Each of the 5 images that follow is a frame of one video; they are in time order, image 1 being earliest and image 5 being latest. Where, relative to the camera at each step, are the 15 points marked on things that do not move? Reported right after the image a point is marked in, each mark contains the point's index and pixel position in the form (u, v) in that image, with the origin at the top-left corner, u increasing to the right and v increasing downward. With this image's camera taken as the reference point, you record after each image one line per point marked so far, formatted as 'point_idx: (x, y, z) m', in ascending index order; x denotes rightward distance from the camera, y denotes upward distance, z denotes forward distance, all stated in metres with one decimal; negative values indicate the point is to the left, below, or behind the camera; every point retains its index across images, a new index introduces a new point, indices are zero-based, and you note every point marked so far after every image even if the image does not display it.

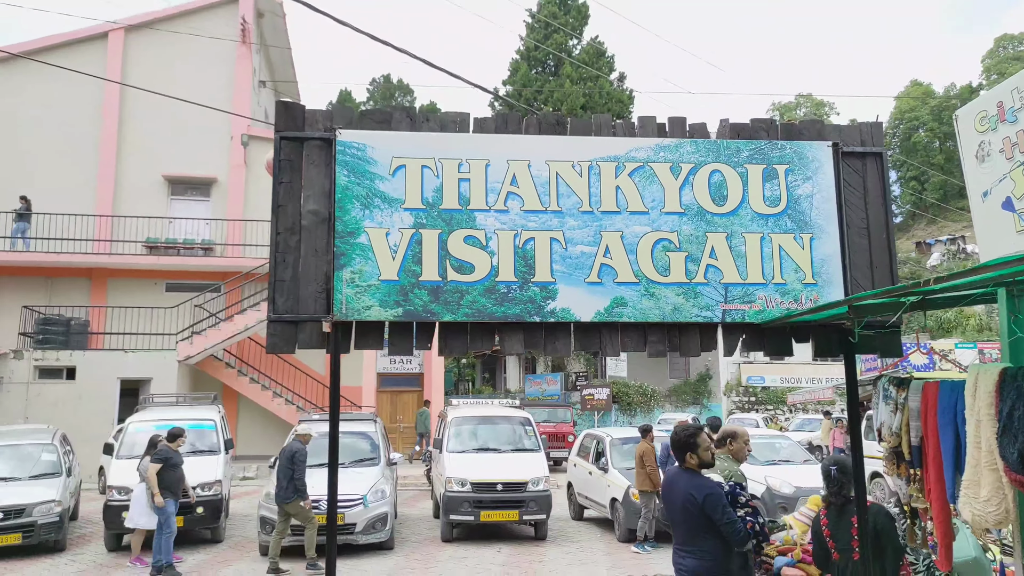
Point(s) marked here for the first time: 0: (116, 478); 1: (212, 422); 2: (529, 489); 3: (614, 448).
0: (-5.4, -2.6, +10.8) m
1: (-4.7, -2.1, +12.4) m
2: (+0.2, -2.8, +11.1) m
3: (+1.5, -2.4, +11.9) m
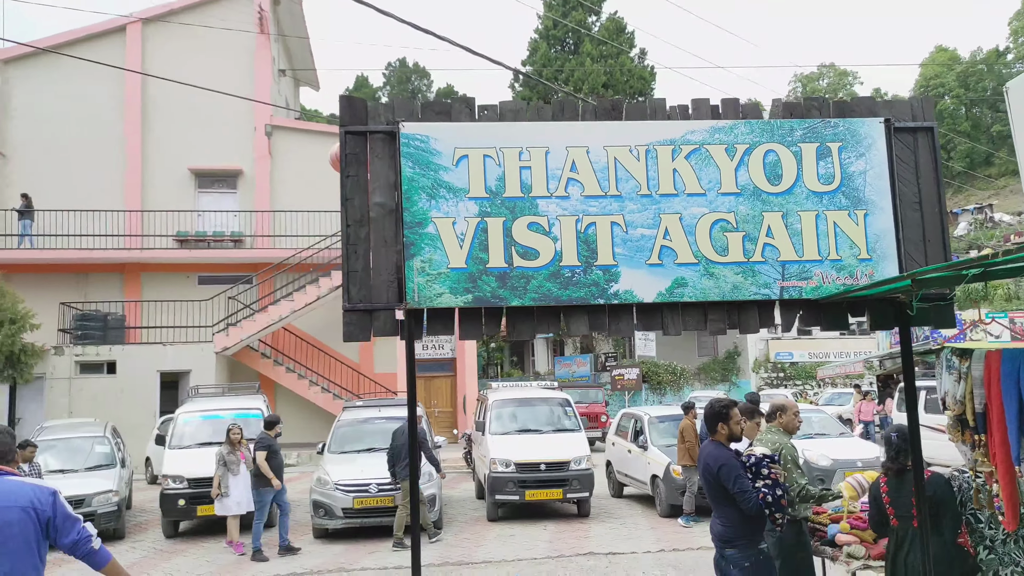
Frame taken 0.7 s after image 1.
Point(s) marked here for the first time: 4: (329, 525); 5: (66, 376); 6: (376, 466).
0: (-4.8, -2.5, +11.1) m
1: (-4.1, -2.0, +12.7) m
2: (+0.9, -2.6, +11.3) m
3: (+2.1, -2.1, +12.1) m
4: (-2.4, -3.1, +10.4) m
5: (-10.3, -2.0, +18.0) m
6: (-1.9, -2.5, +10.8) m
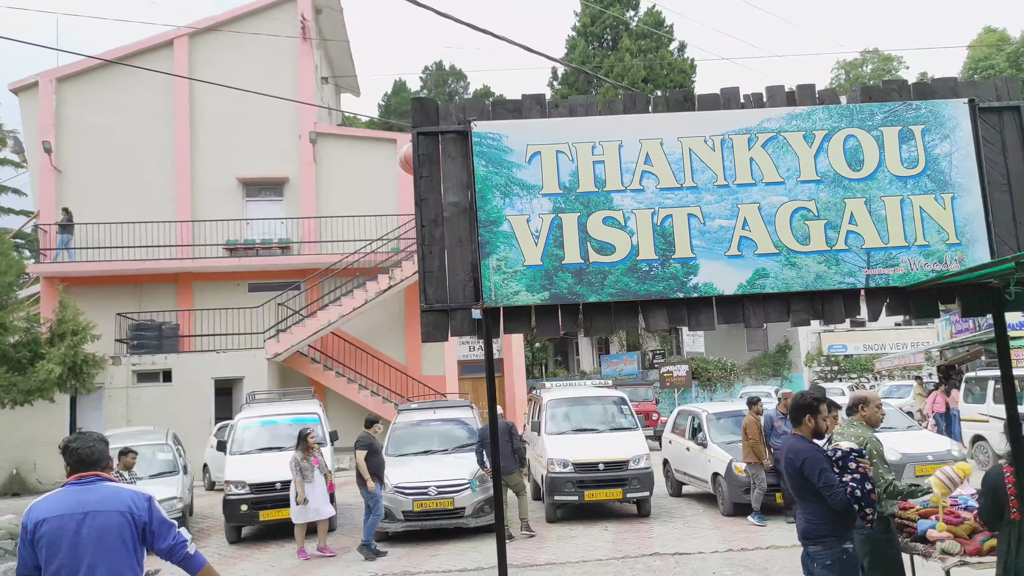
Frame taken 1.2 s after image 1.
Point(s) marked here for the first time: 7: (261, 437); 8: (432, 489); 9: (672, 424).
0: (-4.0, -2.6, +11.2) m
1: (-3.2, -2.1, +12.8) m
2: (+1.7, -2.5, +11.1) m
3: (+3.0, -2.0, +11.9) m
4: (-1.6, -3.2, +10.5) m
5: (-9.1, -2.3, +18.4) m
6: (-1.1, -2.5, +10.8) m
7: (-3.9, -2.3, +12.2) m
8: (-1.1, -2.7, +10.4) m
9: (+2.7, -2.2, +13.3) m
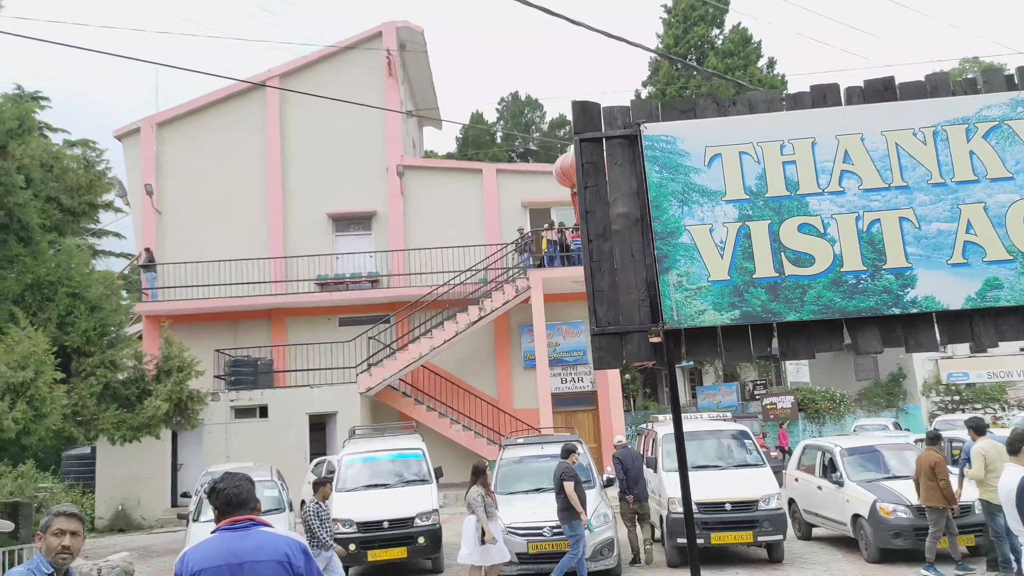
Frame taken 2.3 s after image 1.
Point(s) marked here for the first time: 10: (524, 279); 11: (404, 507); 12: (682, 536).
0: (-2.4, -3.1, +10.8) m
1: (-1.5, -2.6, +12.4) m
2: (+3.3, -2.9, +10.3) m
3: (+4.6, -2.4, +10.9) m
4: (-0.1, -3.6, +9.9) m
5: (-6.8, -3.1, +18.5) m
6: (+0.5, -2.8, +10.2) m
7: (-2.2, -2.8, +11.9) m
8: (+0.5, -3.0, +9.7) m
9: (+4.5, -2.6, +12.3) m
10: (+0.3, +0.2, +19.2) m
11: (-1.5, -3.0, +10.9) m
12: (+2.2, -3.3, +10.3) m
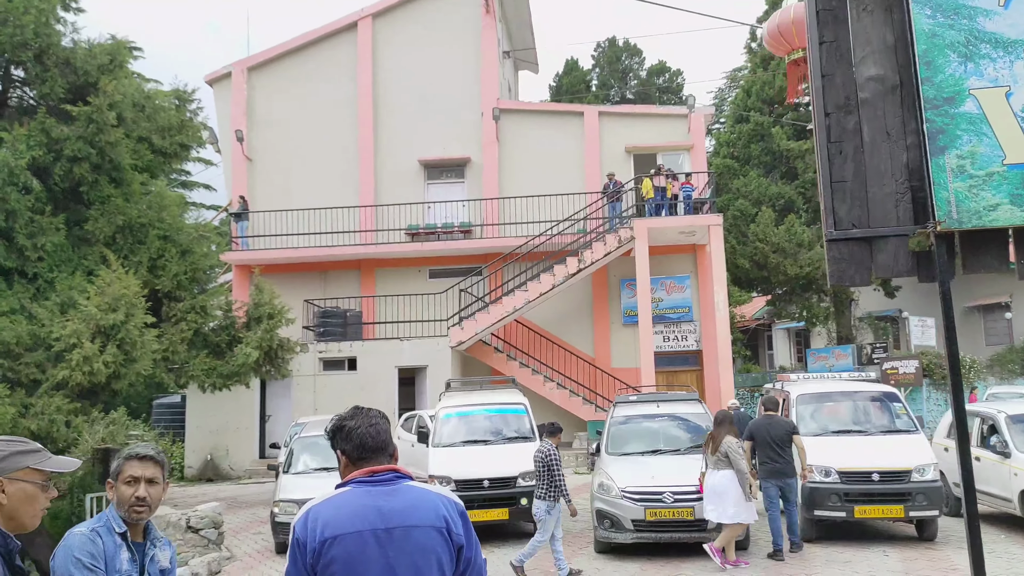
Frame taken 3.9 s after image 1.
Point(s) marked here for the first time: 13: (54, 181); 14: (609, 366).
0: (-1.0, -2.3, +10.1) m
1: (+0.1, -1.7, +11.5) m
2: (+4.6, -2.2, +8.9) m
3: (+6.0, -1.7, +9.4) m
4: (+1.2, -2.8, +8.9) m
5: (-4.6, -2.0, +18.1) m
6: (+1.8, -2.1, +9.1) m
7: (-0.7, -2.0, +11.1) m
8: (+1.8, -2.3, +8.7) m
9: (+6.0, -1.9, +10.8) m
10: (+2.6, +1.3, +17.9) m
11: (-0.1, -2.3, +10.0) m
12: (+3.6, -2.6, +9.0) m
13: (-7.0, +1.6, +12.0) m
14: (+2.4, -2.0, +19.6) m
